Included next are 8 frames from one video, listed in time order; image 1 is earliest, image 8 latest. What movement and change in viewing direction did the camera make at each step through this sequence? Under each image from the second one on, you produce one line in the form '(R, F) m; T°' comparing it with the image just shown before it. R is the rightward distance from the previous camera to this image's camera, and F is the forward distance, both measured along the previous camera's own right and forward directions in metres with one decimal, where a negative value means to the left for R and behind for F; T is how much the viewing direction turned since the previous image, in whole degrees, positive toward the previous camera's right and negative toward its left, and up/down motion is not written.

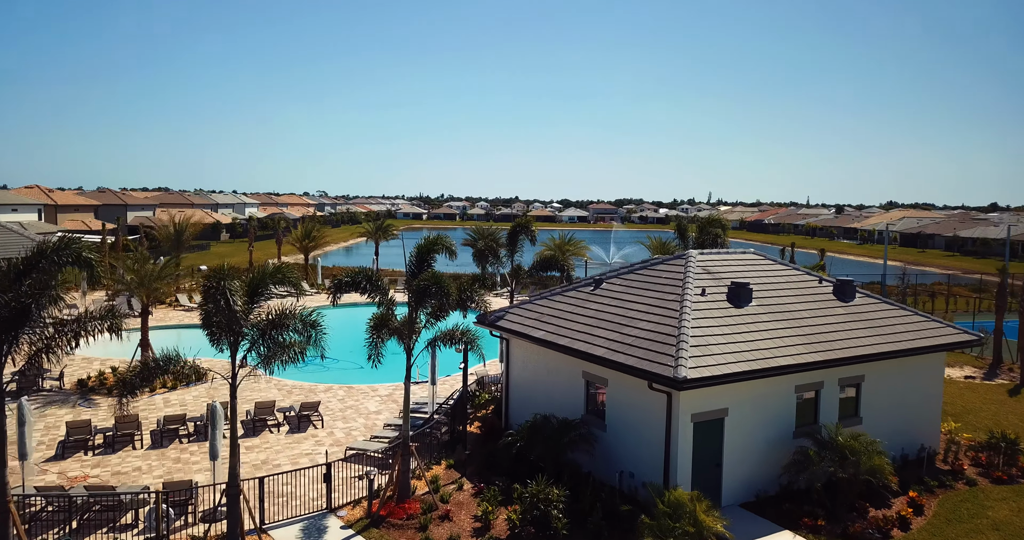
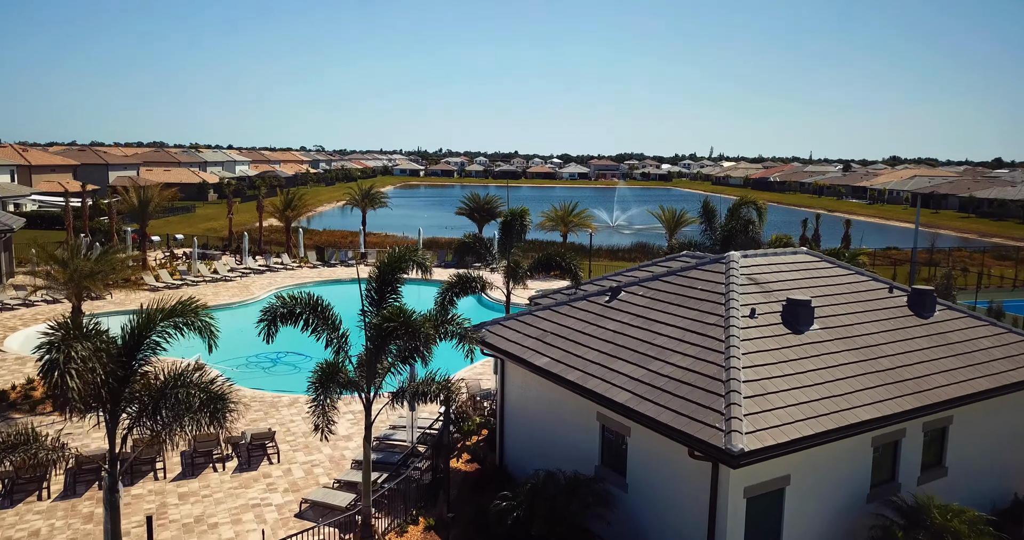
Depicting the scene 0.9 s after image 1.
(+0.1, +3.4) m; 0°
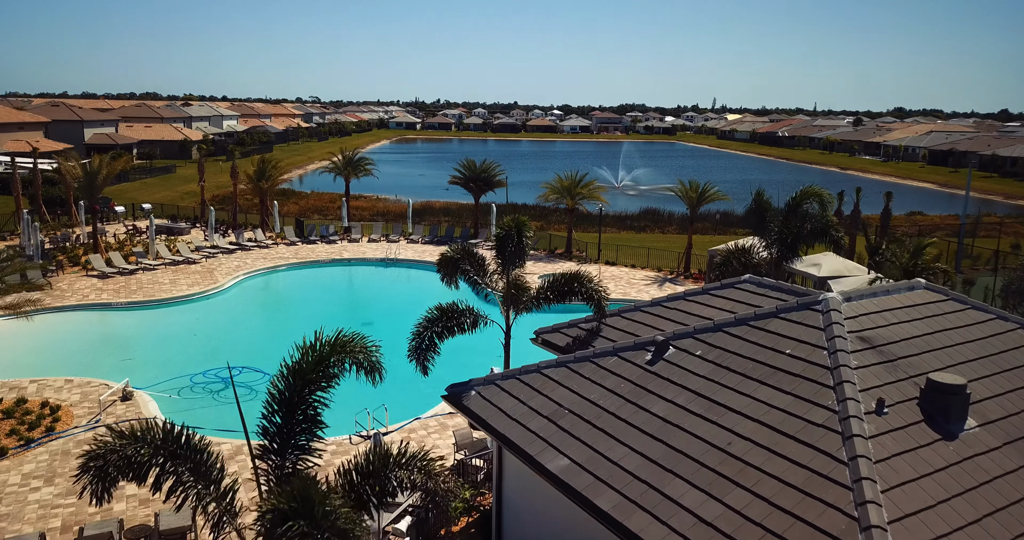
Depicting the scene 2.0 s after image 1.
(0.0, +4.2) m; 0°
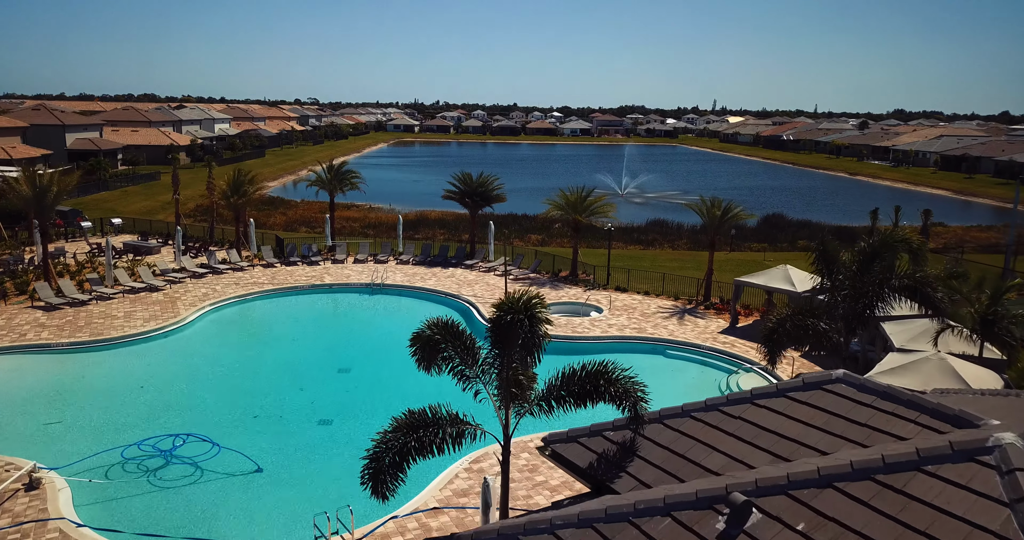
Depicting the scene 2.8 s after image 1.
(0.0, +3.3) m; 0°
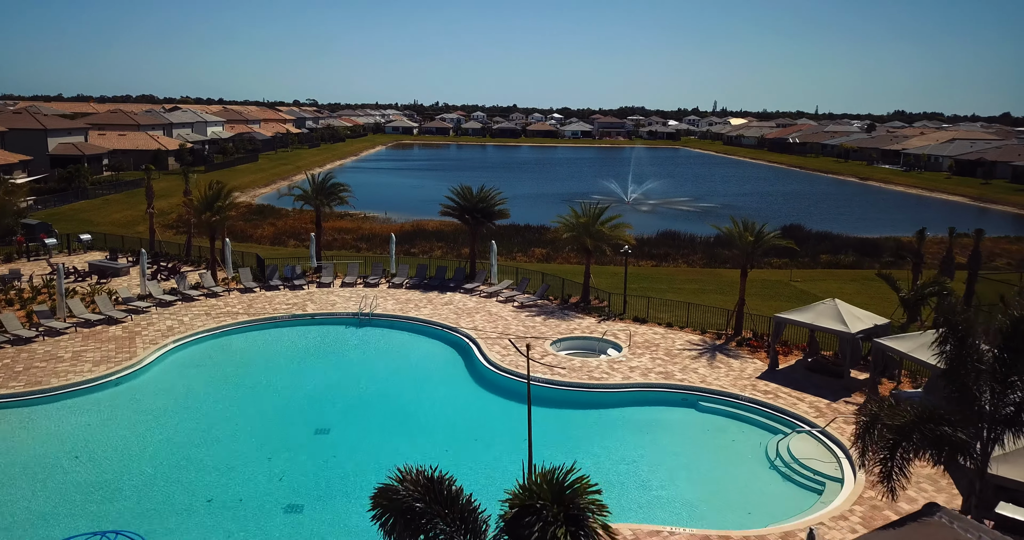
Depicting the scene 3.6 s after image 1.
(-0.2, +3.3) m; 0°
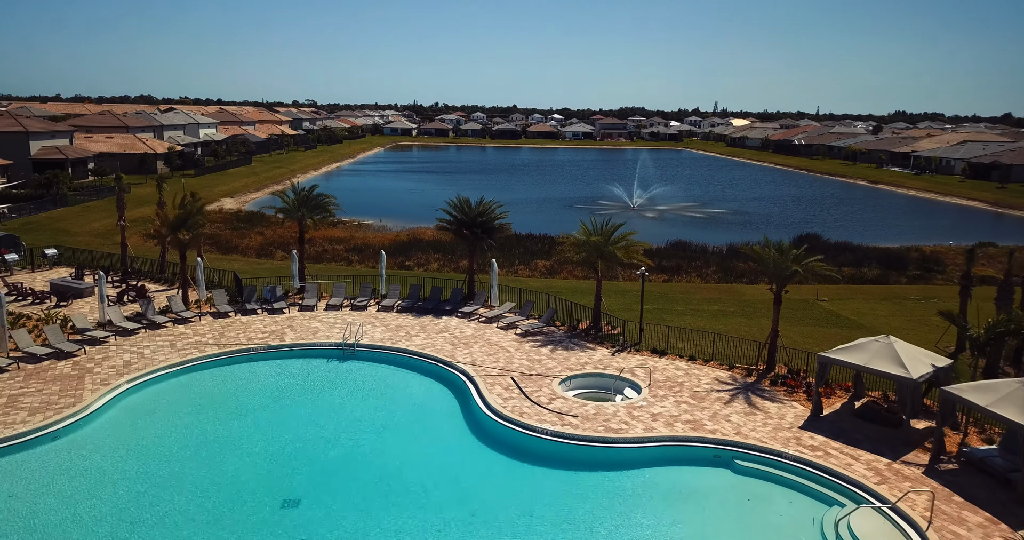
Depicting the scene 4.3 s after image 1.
(-0.1, +3.0) m; 0°
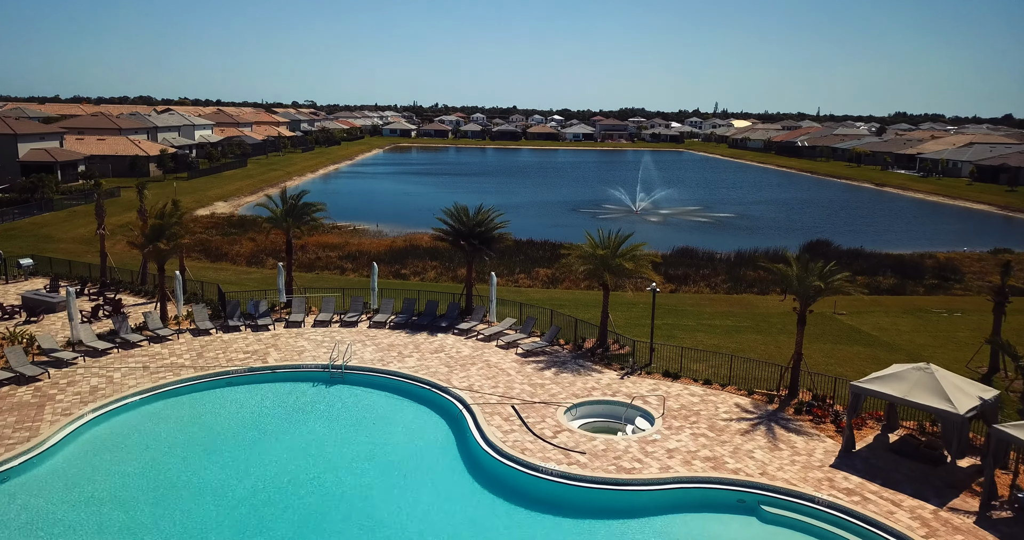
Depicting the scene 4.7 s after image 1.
(0.0, +1.8) m; 0°
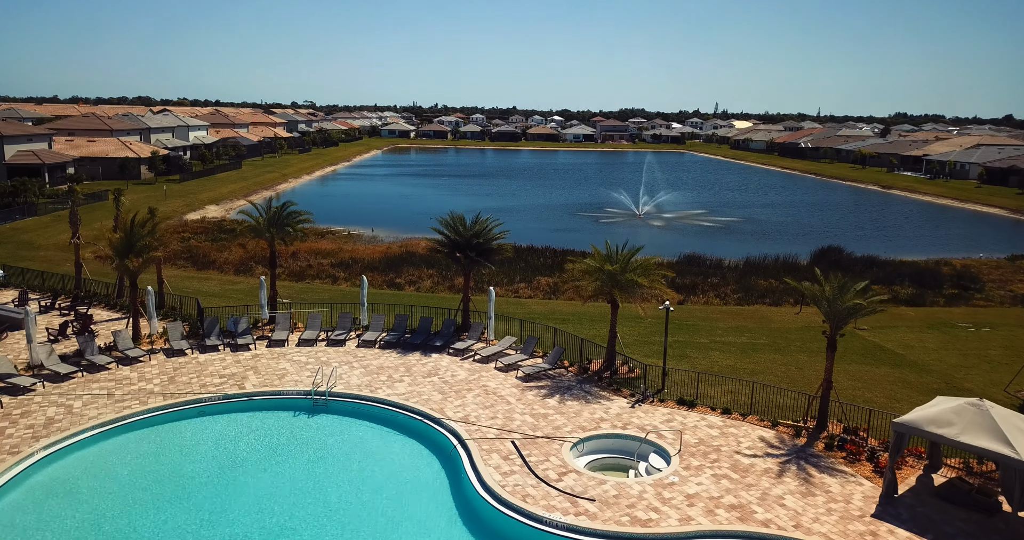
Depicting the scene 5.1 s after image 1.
(0.0, +1.9) m; 0°
